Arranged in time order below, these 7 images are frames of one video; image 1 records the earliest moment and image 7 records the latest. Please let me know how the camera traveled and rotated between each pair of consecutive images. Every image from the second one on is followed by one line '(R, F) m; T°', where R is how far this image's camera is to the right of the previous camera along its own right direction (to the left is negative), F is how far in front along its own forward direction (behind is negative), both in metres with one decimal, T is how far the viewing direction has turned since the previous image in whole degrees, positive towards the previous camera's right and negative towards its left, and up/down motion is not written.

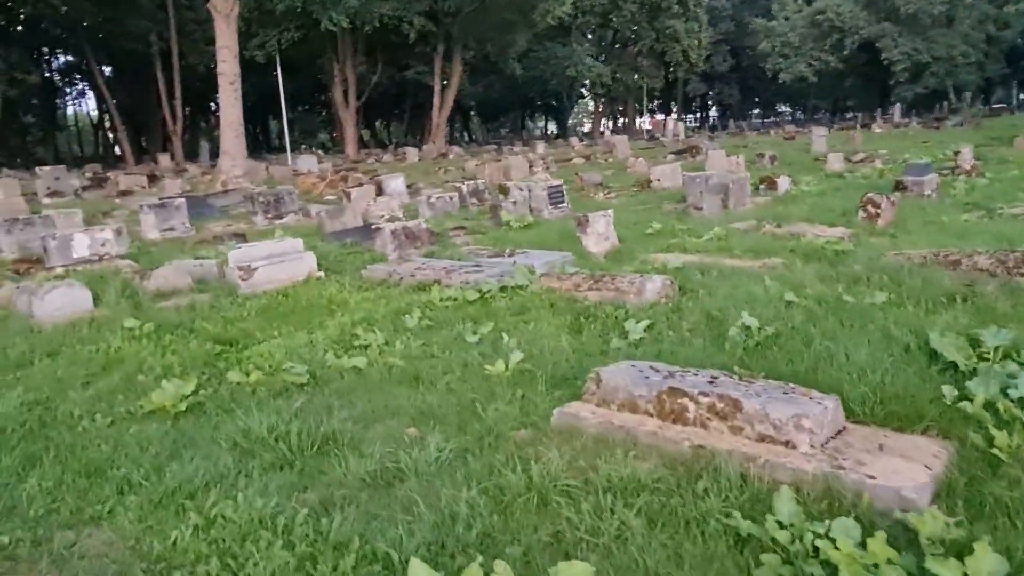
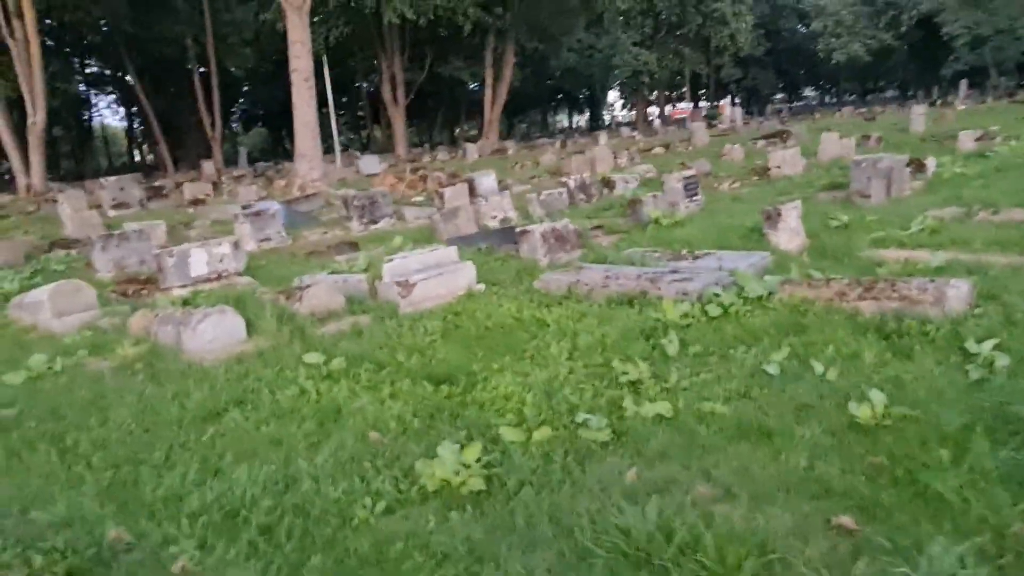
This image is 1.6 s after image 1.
(-1.6, +1.1) m; -1°
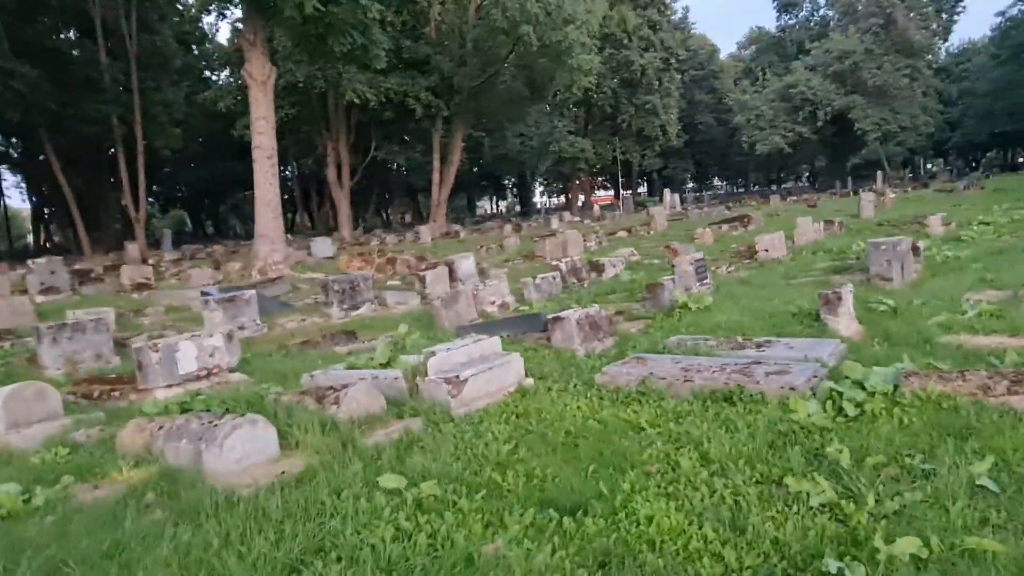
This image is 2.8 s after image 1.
(-1.1, +0.9) m; +6°
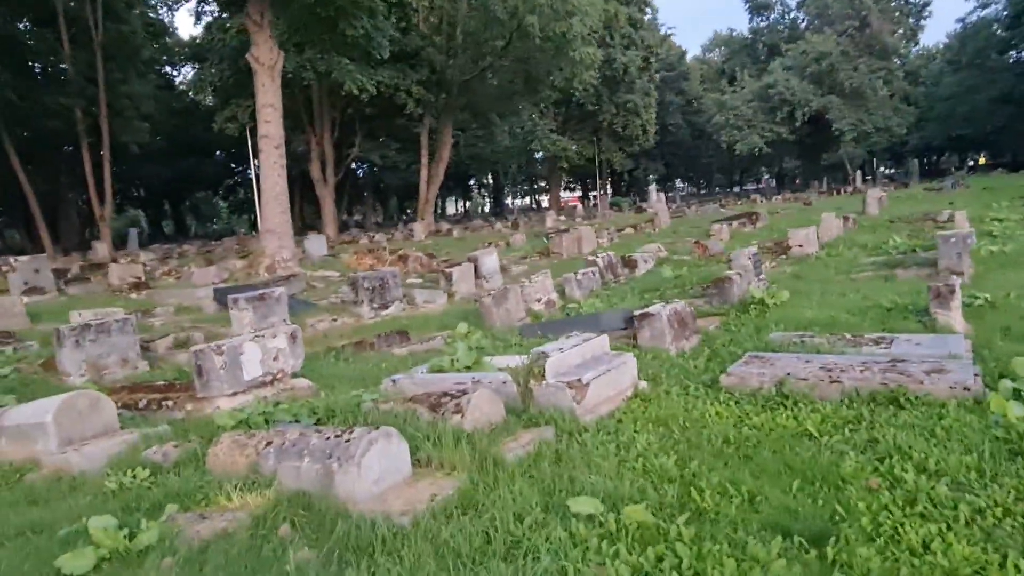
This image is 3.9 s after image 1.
(-1.1, +0.7) m; +3°
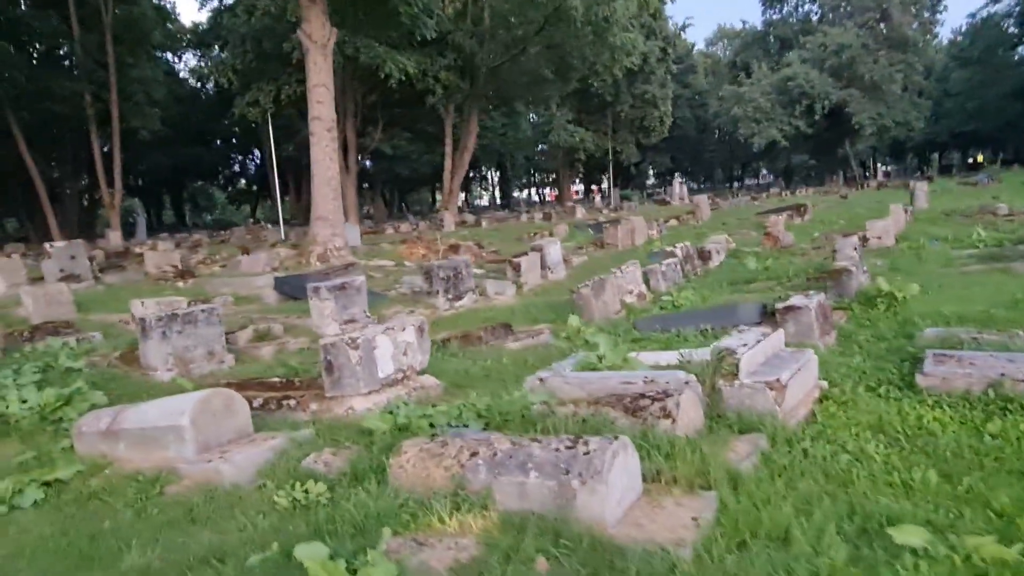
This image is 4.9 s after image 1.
(-1.2, +0.6) m; +1°
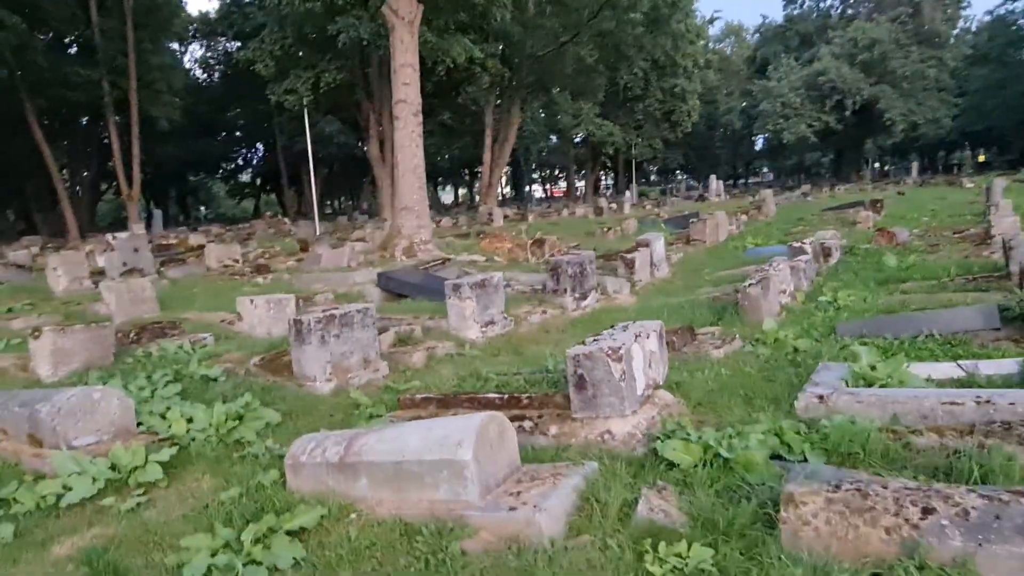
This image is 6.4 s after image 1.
(-1.7, +0.9) m; +1°
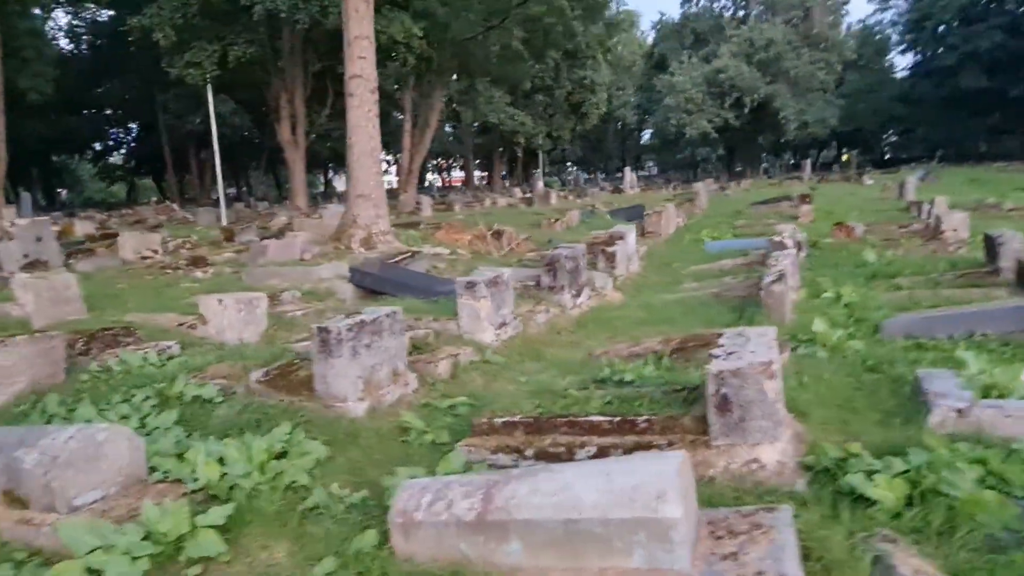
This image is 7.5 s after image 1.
(-1.1, +0.8) m; +9°
